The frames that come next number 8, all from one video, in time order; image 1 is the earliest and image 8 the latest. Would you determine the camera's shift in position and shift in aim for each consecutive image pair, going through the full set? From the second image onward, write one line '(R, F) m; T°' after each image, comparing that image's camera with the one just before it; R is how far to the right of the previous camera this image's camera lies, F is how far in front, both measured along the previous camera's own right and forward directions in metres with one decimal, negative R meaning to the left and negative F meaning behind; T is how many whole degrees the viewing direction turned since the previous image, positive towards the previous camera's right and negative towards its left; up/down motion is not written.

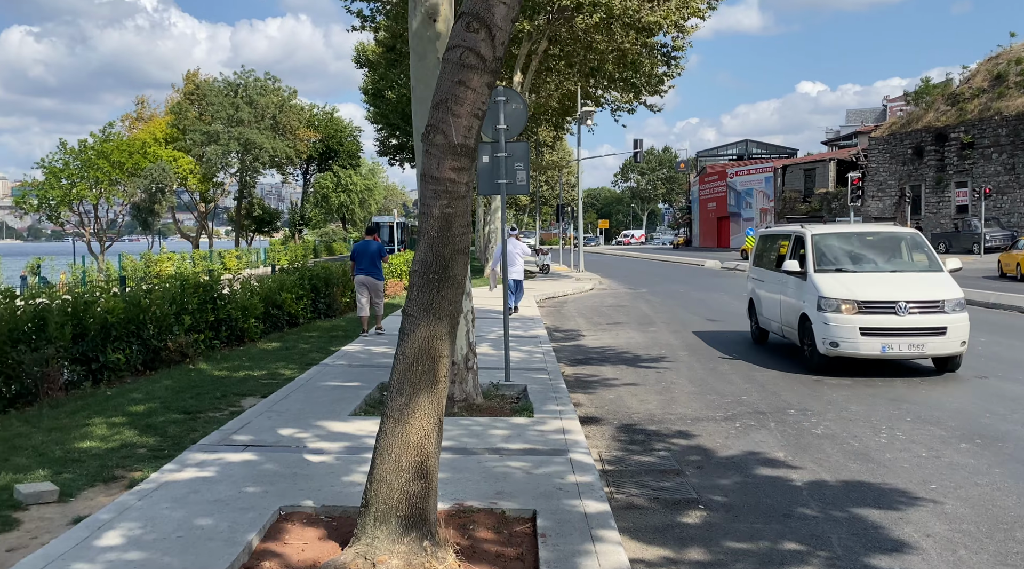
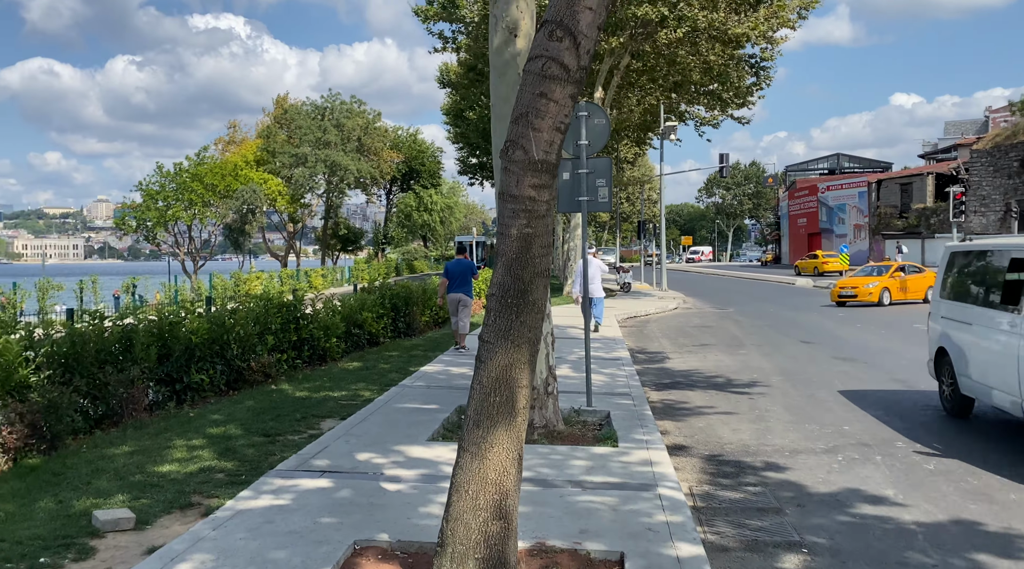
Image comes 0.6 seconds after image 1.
(0.0, +0.3) m; -5°
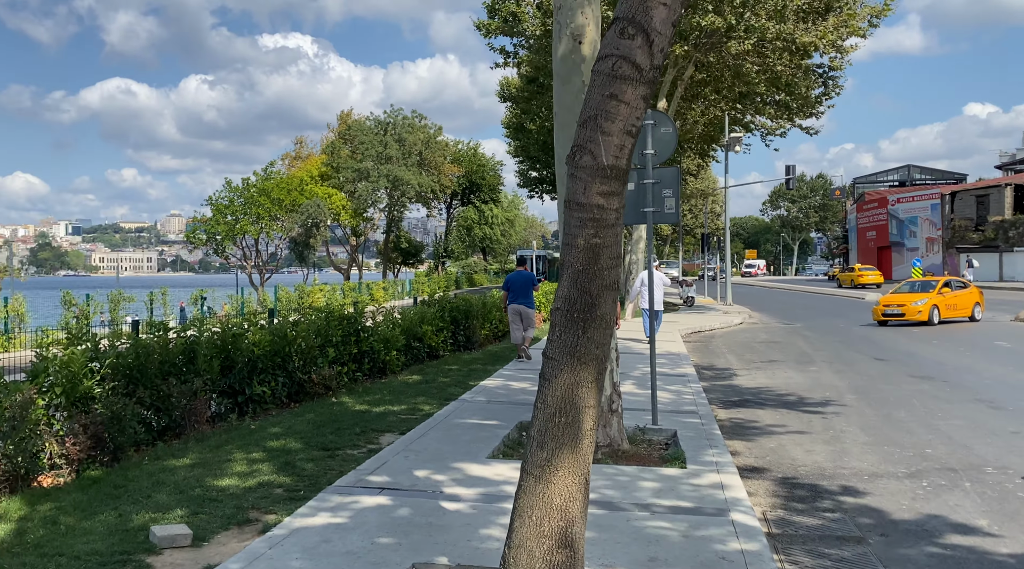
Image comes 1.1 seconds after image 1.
(0.0, +0.2) m; -4°
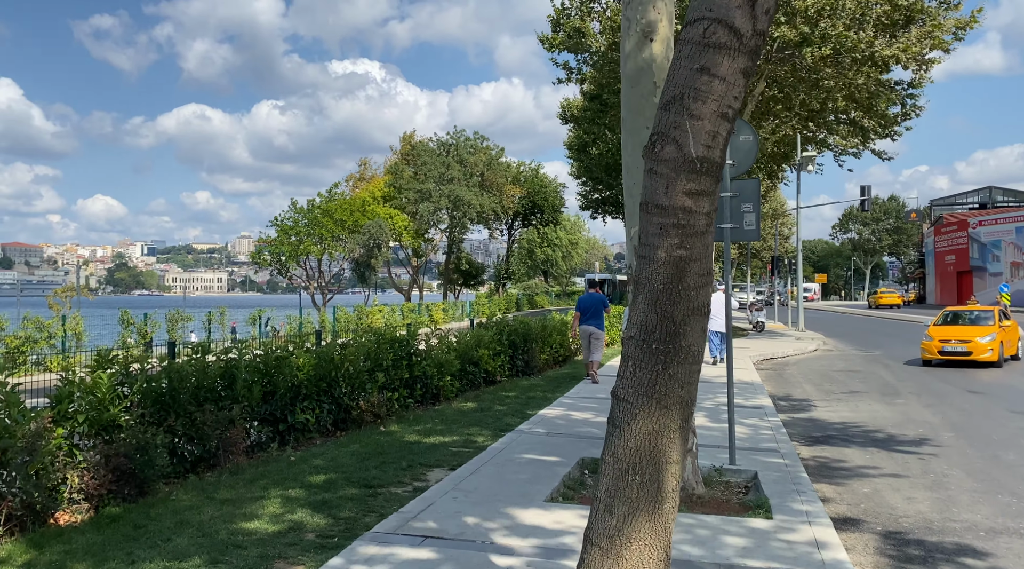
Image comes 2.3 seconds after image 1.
(0.0, +0.7) m; -4°
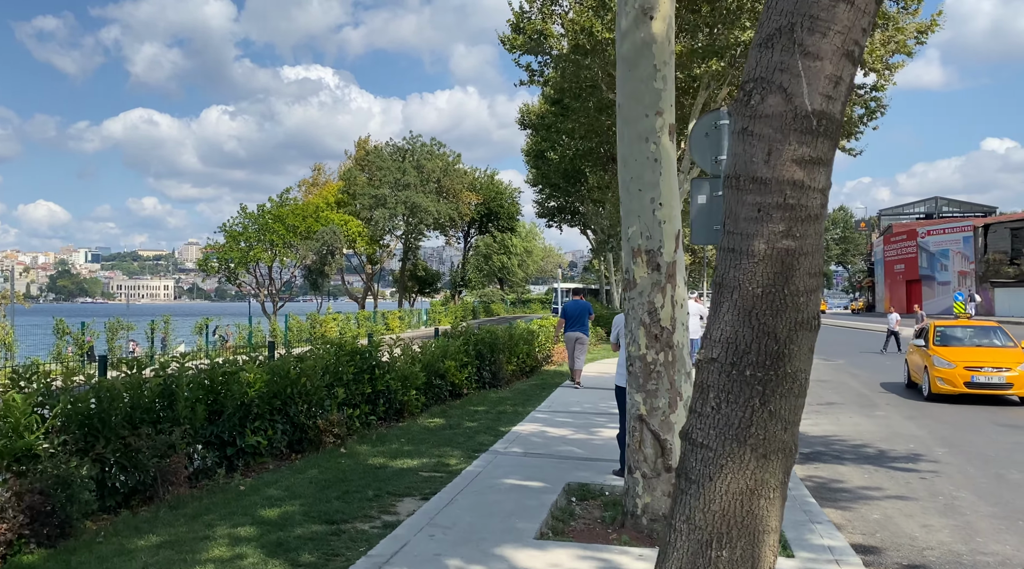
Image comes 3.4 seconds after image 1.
(-0.2, +0.7) m; +3°
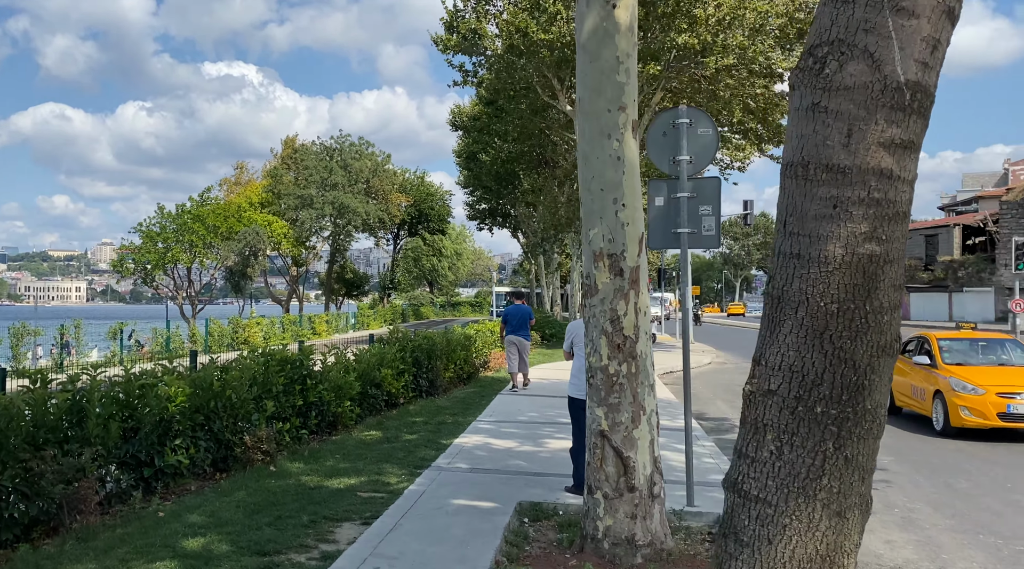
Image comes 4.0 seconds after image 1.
(-0.2, +0.4) m; +5°
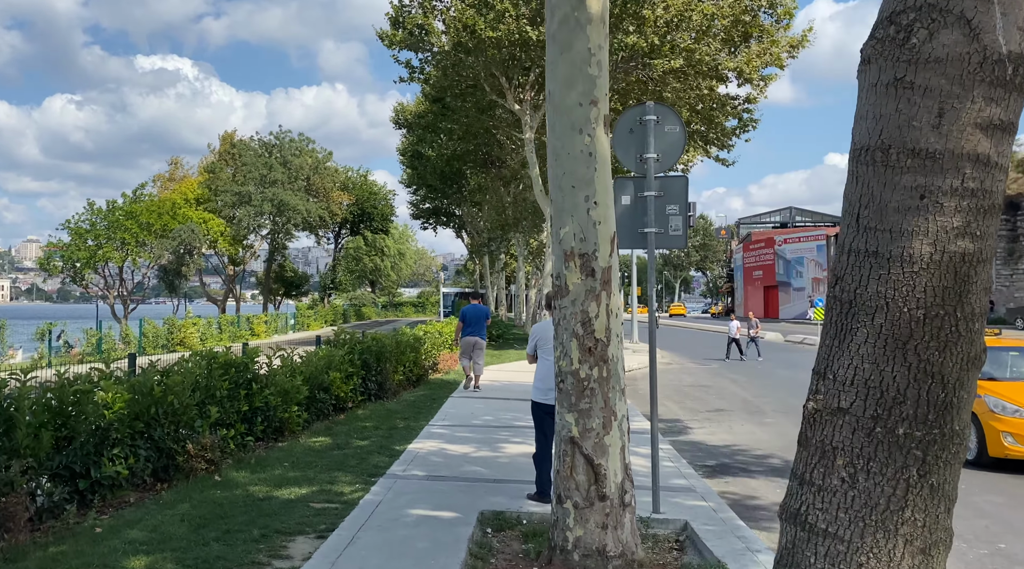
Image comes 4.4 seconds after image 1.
(-0.1, +0.2) m; +4°
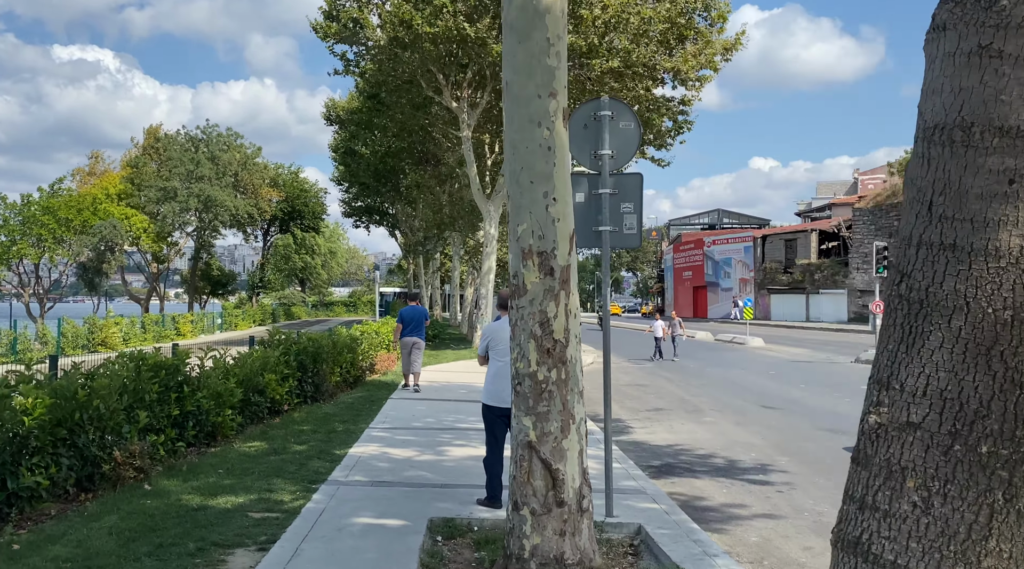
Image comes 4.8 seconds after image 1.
(-0.1, +0.2) m; +5°
